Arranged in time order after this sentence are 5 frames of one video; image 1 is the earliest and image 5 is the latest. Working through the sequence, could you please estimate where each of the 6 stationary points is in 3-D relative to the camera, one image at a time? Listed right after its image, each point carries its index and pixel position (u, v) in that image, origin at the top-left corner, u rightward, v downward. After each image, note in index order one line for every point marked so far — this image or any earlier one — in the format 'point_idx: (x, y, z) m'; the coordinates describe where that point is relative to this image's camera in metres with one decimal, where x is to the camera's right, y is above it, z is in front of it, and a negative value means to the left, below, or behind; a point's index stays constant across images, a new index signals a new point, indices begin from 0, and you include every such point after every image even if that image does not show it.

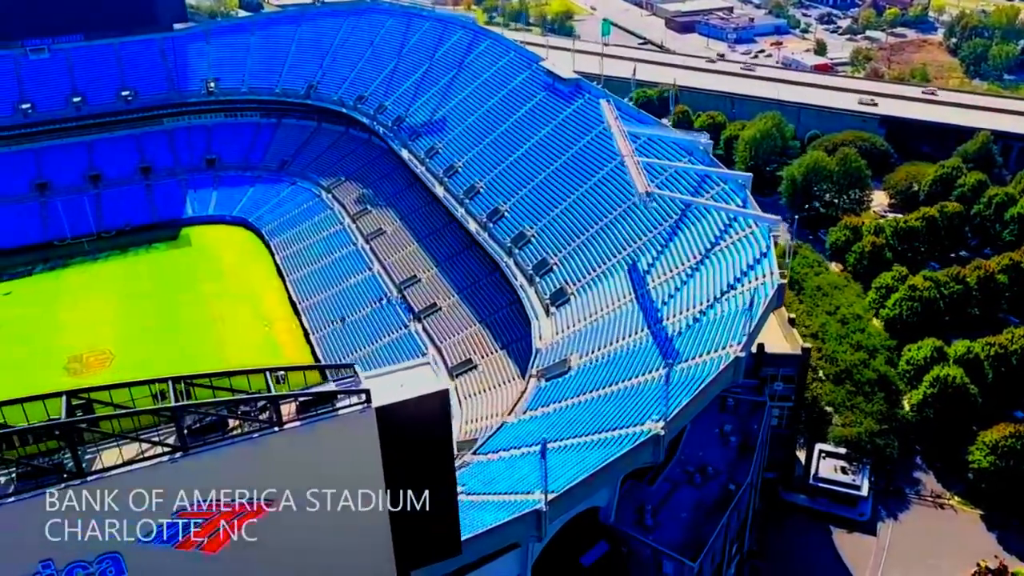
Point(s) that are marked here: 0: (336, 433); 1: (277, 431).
0: (-2.4, -2.1, +12.3) m
1: (-3.2, -2.0, +12.0) m
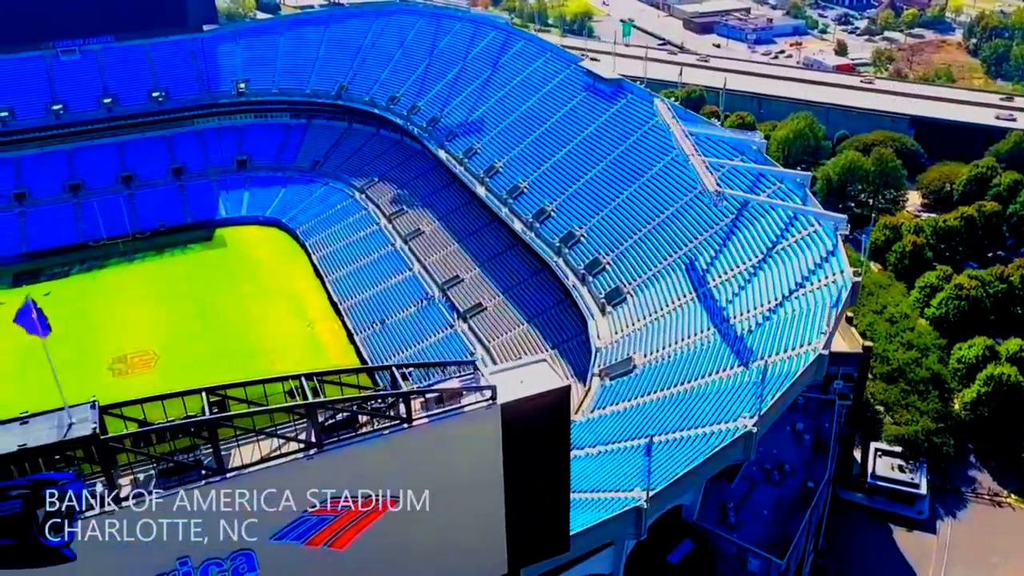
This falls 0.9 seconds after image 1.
0: (-0.7, -2.0, +12.3) m
1: (-1.5, -1.9, +12.0) m
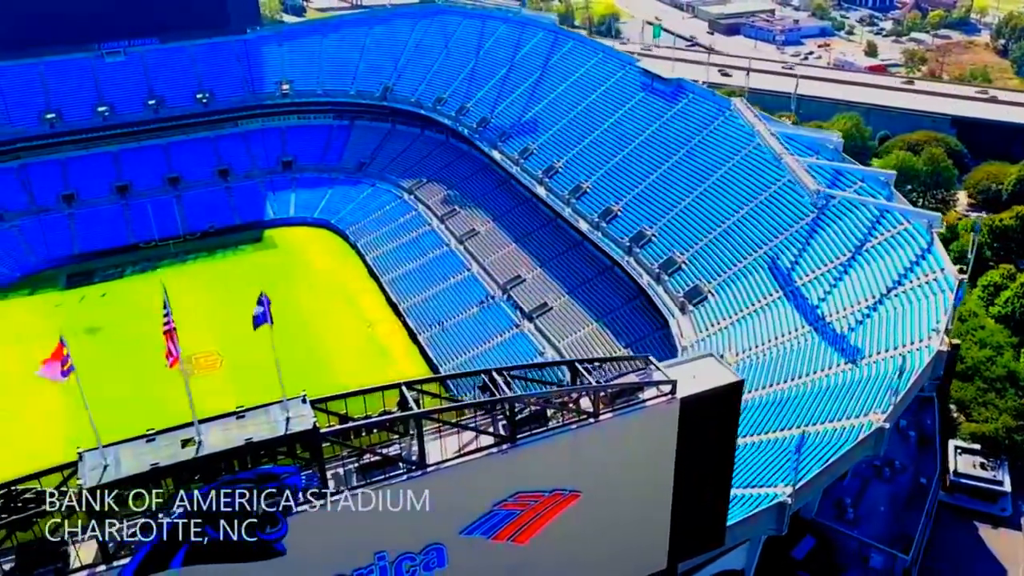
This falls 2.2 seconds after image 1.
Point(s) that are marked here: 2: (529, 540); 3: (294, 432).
0: (+1.9, -1.9, +12.3) m
1: (+1.1, -1.9, +12.0) m
2: (+0.2, -3.6, +12.4) m
3: (-2.6, -1.7, +10.3) m
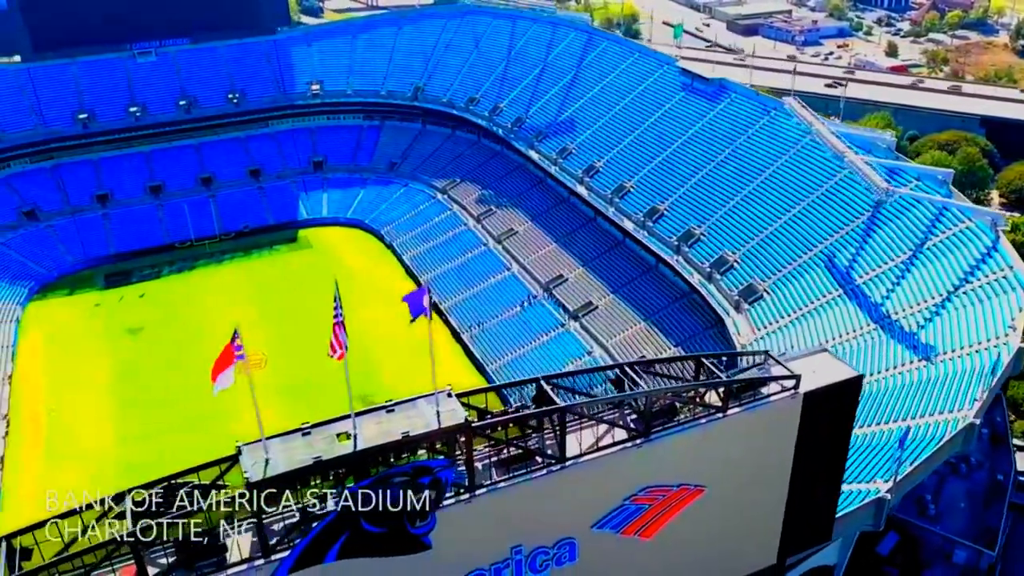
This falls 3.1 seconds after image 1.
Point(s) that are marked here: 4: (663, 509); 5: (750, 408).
0: (+3.7, -1.9, +12.4) m
1: (+2.9, -1.8, +12.1) m
2: (+2.0, -3.5, +12.4) m
3: (-0.8, -1.6, +10.3) m
4: (+2.2, -3.1, +12.3) m
5: (+3.3, -1.7, +12.1) m
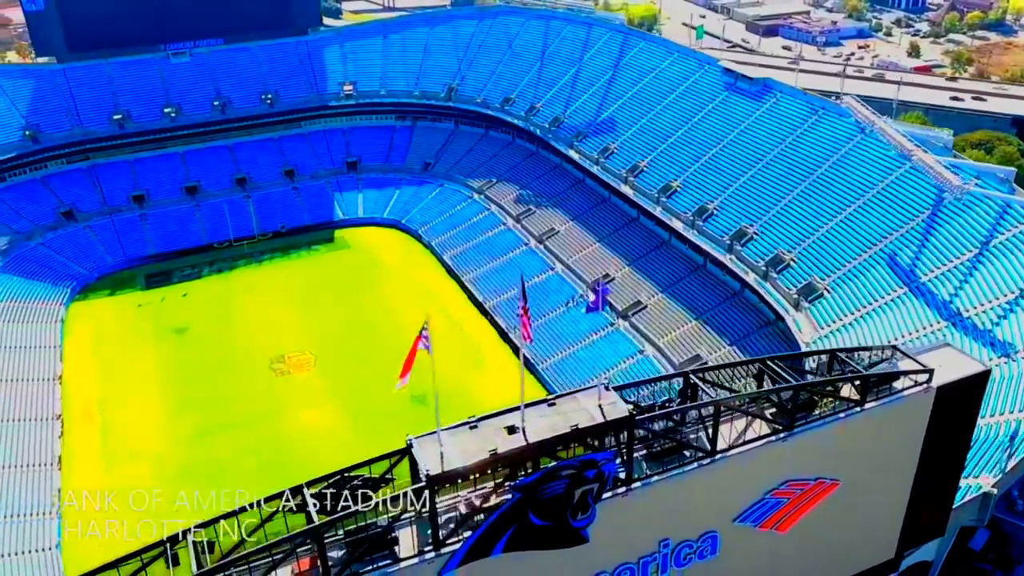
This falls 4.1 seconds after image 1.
0: (+5.6, -1.8, +12.4) m
1: (+4.8, -1.7, +12.1) m
2: (+3.9, -3.5, +12.4) m
3: (+1.1, -1.6, +10.3) m
4: (+4.1, -3.0, +12.3) m
5: (+5.2, -1.6, +12.2) m
